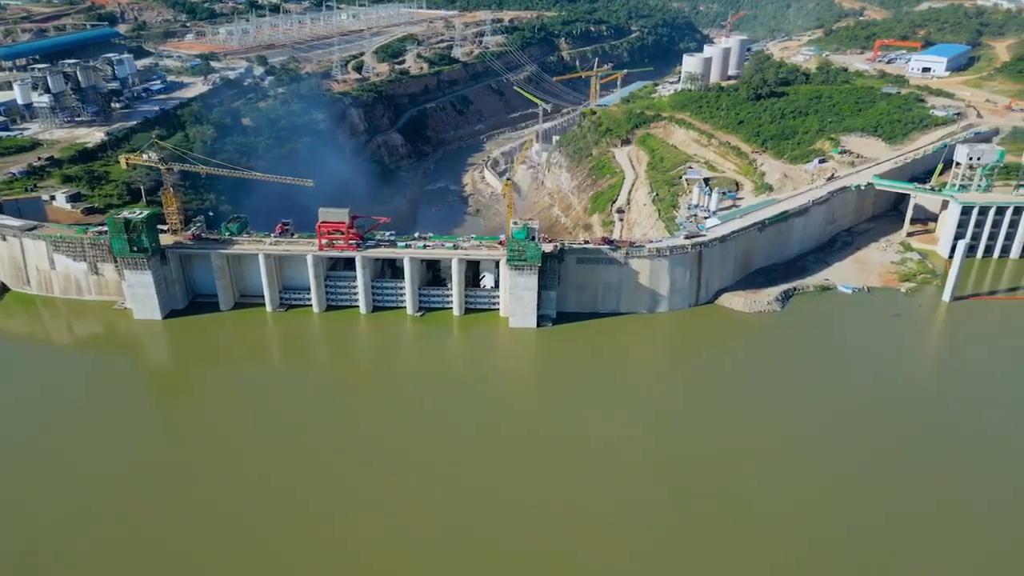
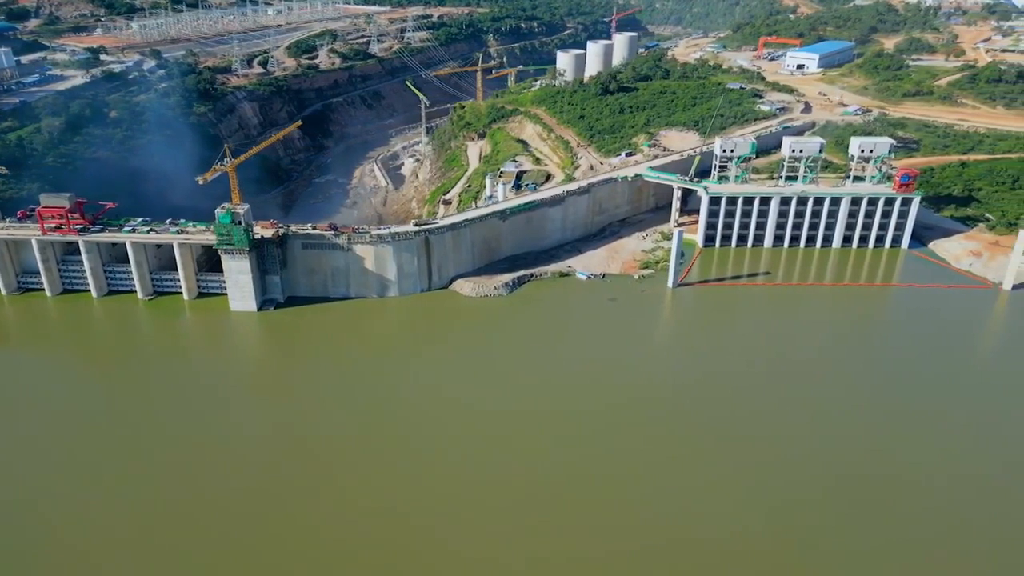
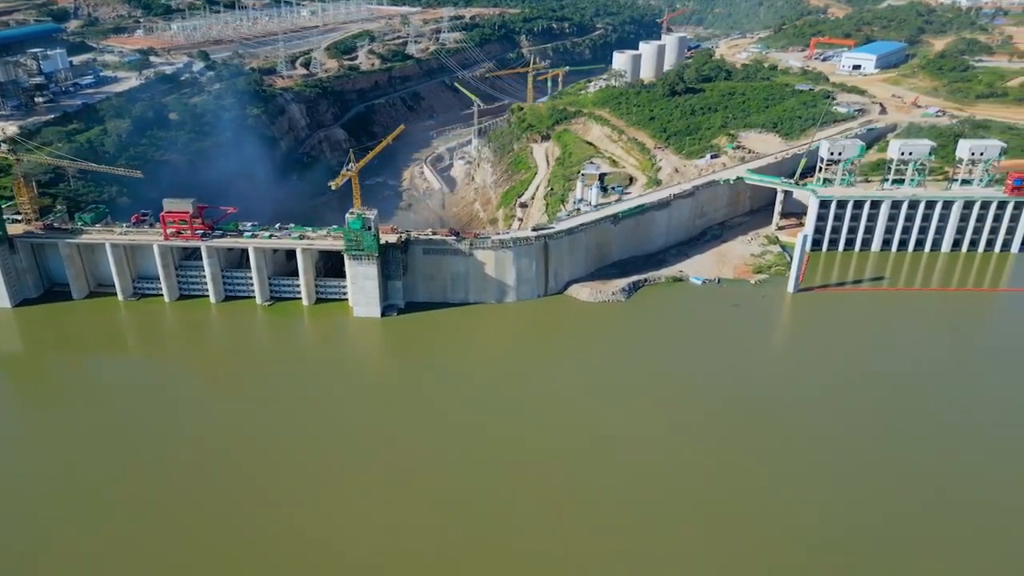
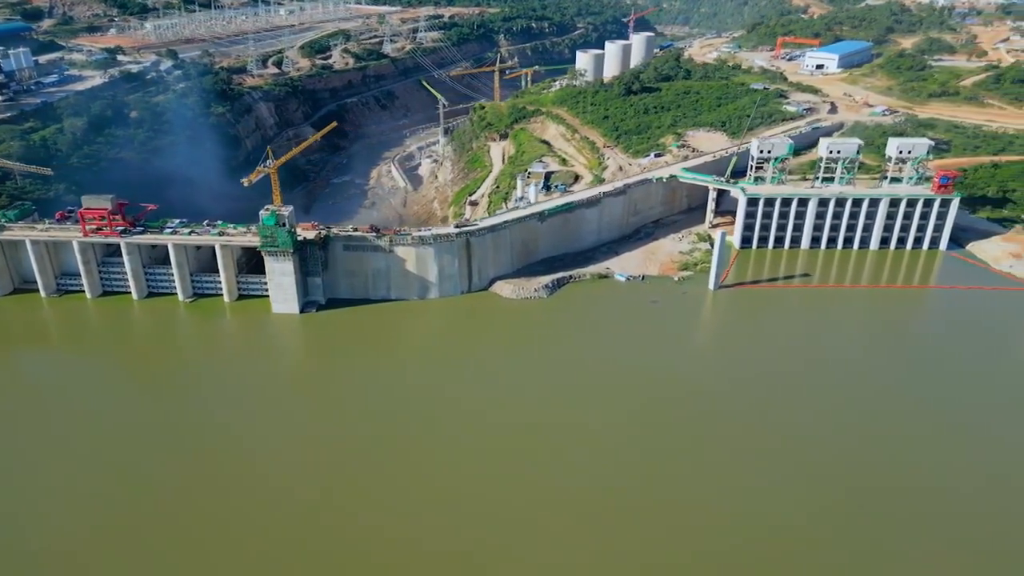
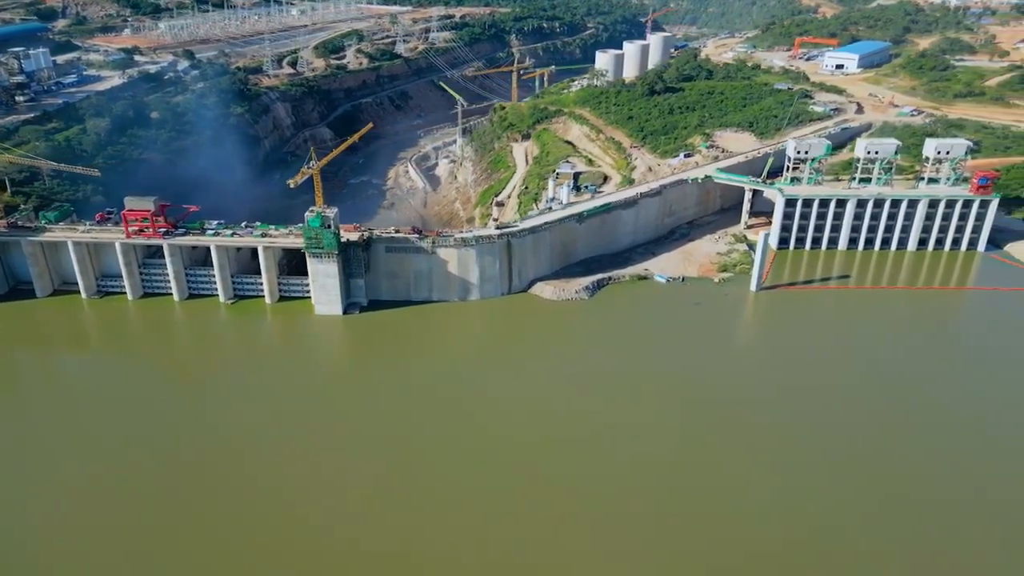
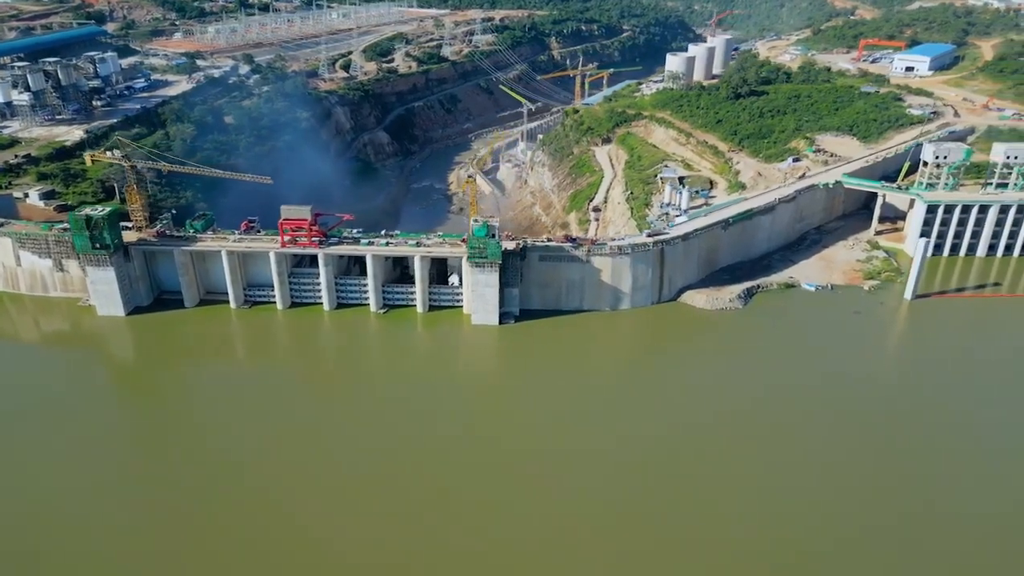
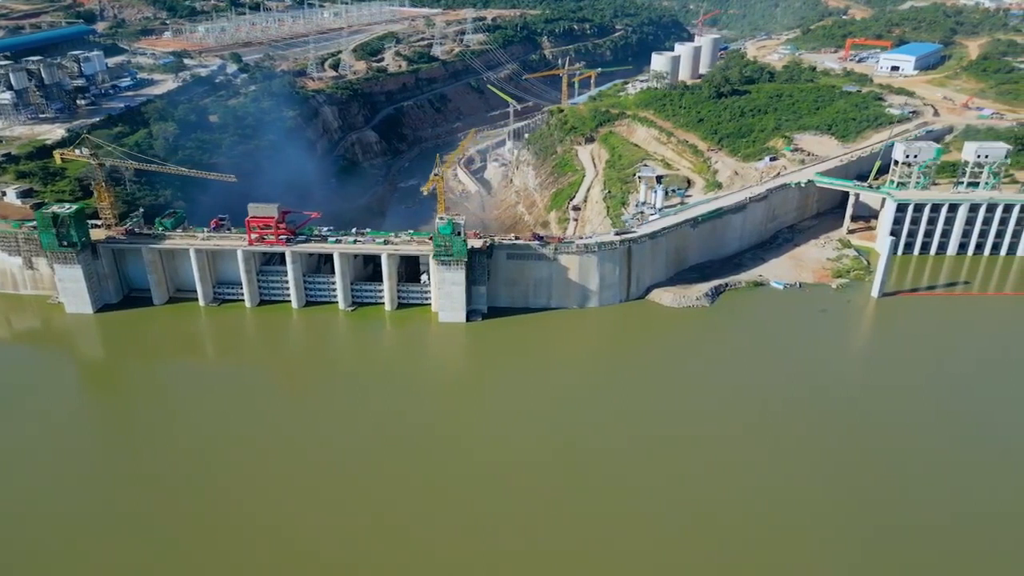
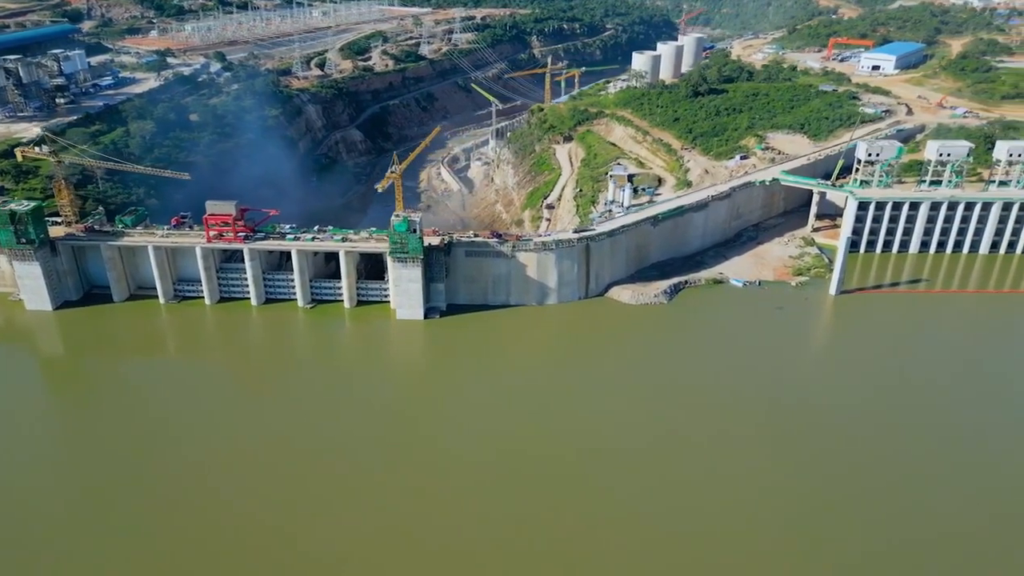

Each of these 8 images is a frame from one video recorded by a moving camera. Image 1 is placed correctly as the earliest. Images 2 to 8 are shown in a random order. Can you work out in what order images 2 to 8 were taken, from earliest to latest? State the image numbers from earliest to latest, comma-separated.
6, 7, 8, 3, 5, 4, 2
